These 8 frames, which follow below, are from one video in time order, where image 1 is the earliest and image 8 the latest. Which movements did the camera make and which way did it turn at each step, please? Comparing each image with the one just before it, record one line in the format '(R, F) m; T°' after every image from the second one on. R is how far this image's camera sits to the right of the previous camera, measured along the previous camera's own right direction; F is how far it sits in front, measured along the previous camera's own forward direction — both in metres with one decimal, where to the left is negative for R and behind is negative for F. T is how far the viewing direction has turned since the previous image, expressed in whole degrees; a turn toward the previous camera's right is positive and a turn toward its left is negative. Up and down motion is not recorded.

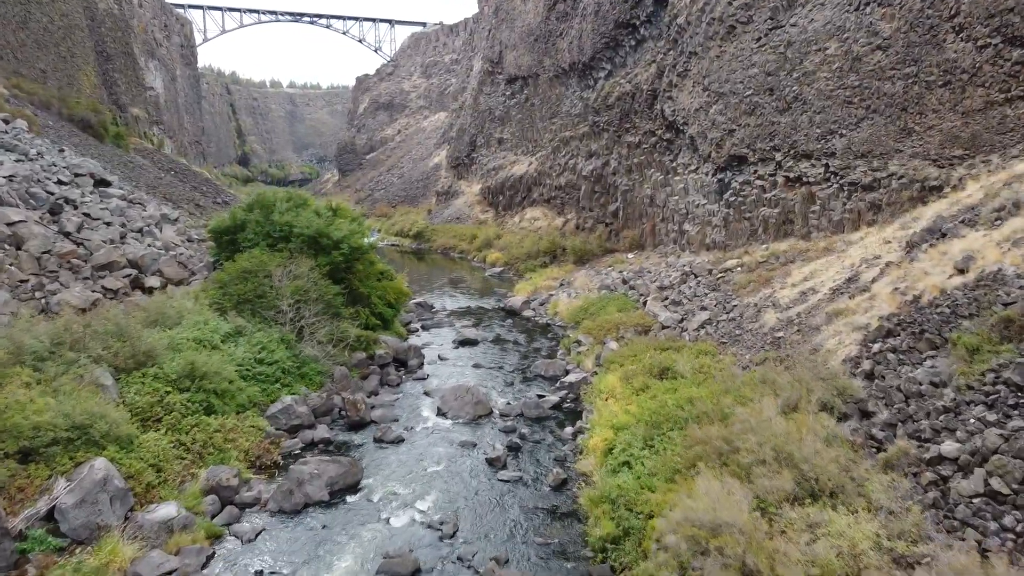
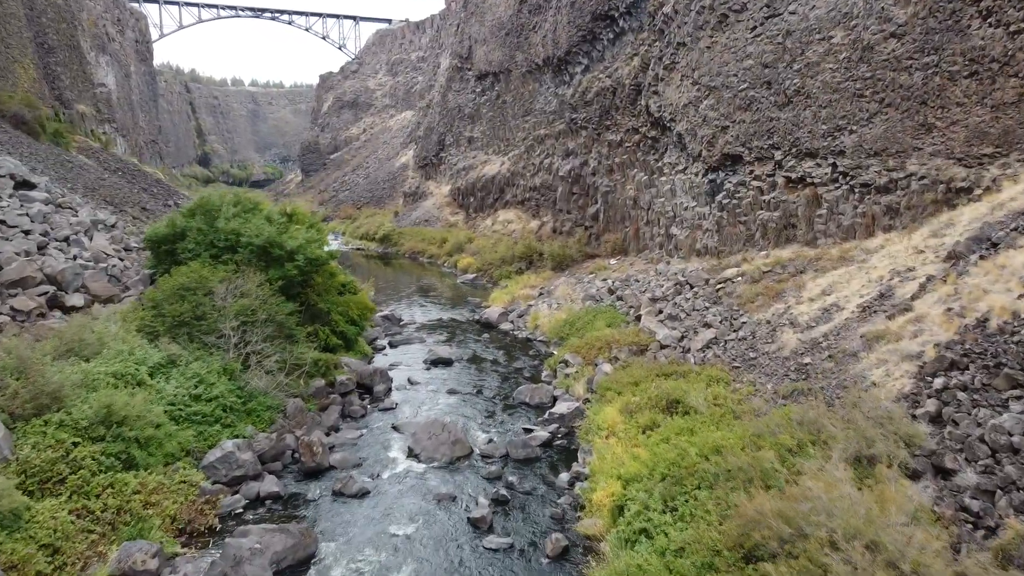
(-0.2, +1.7) m; +2°
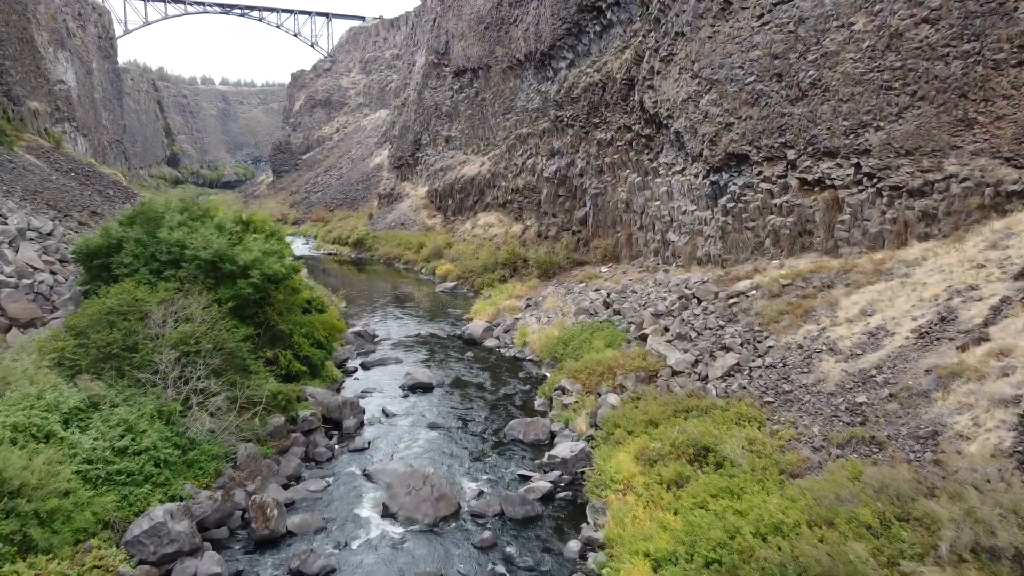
(-0.2, +1.7) m; +2°
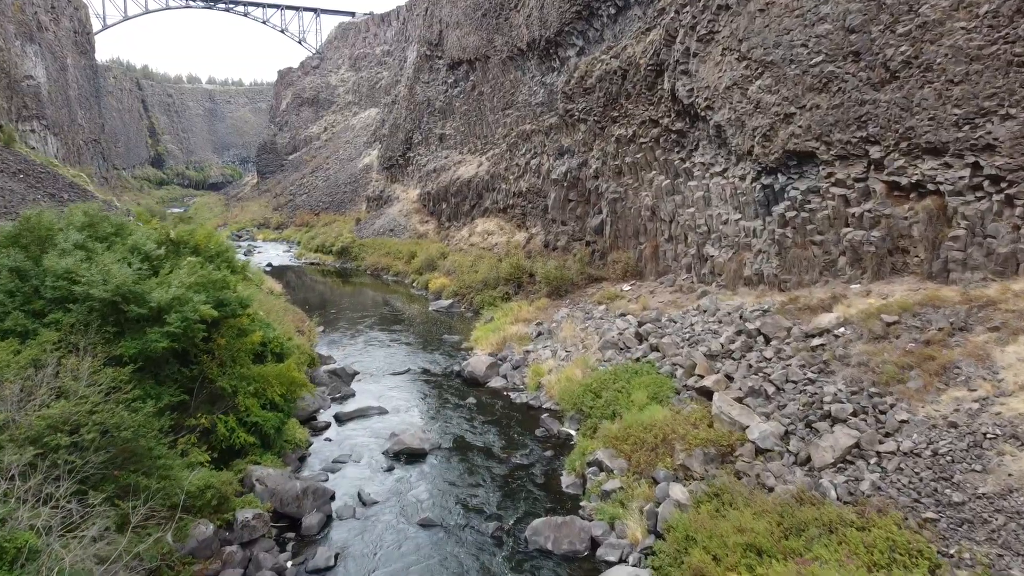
(-0.3, +3.1) m; +1°
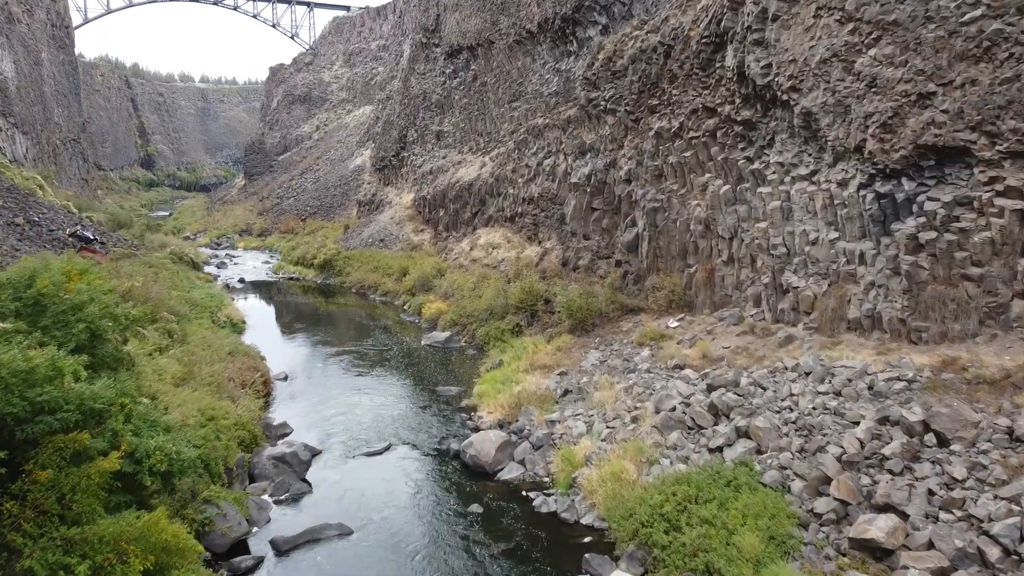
(-0.3, +4.0) m; 0°
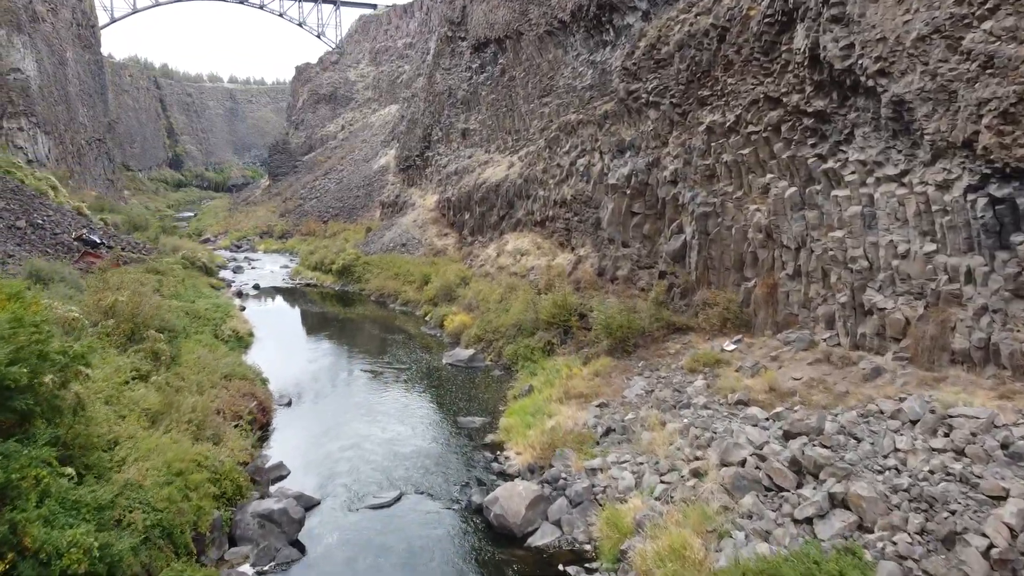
(-0.1, +1.7) m; -2°
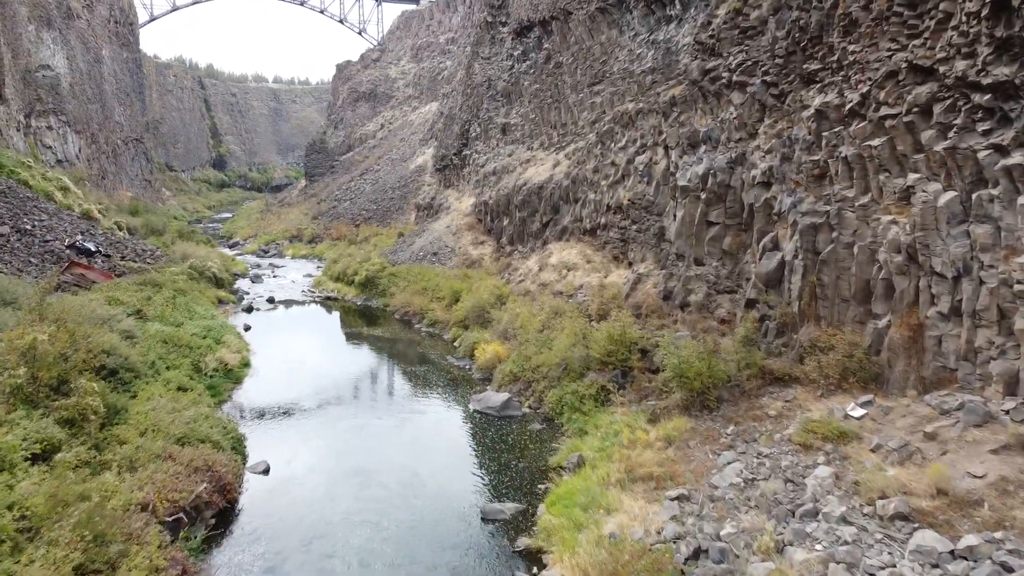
(0.0, +3.2) m; -3°
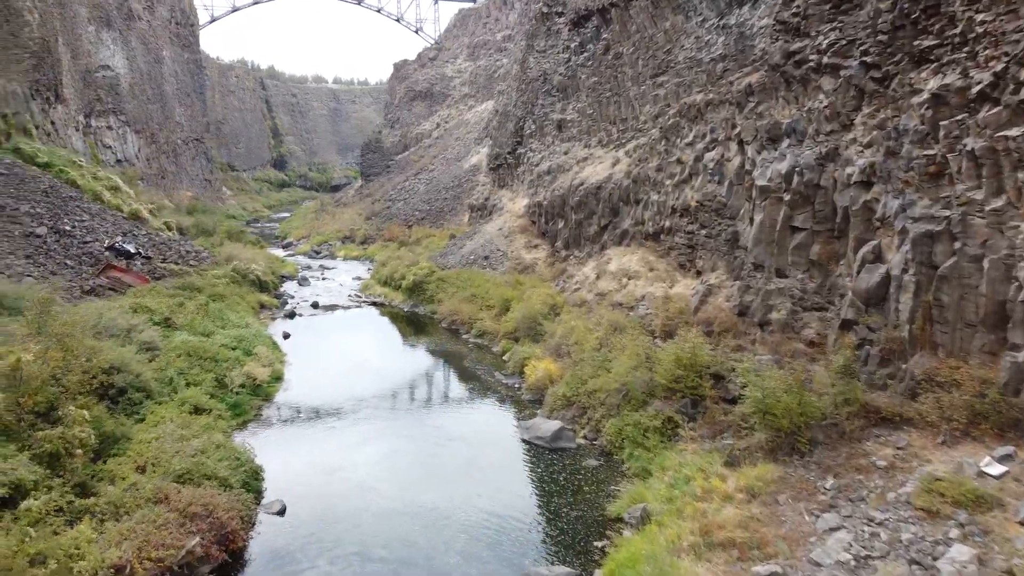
(0.0, +1.5) m; -4°
